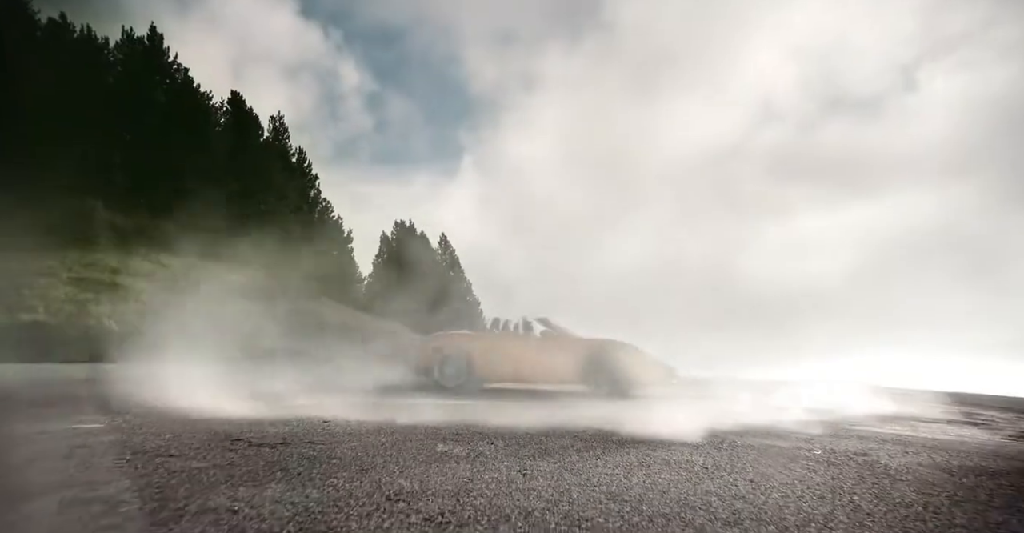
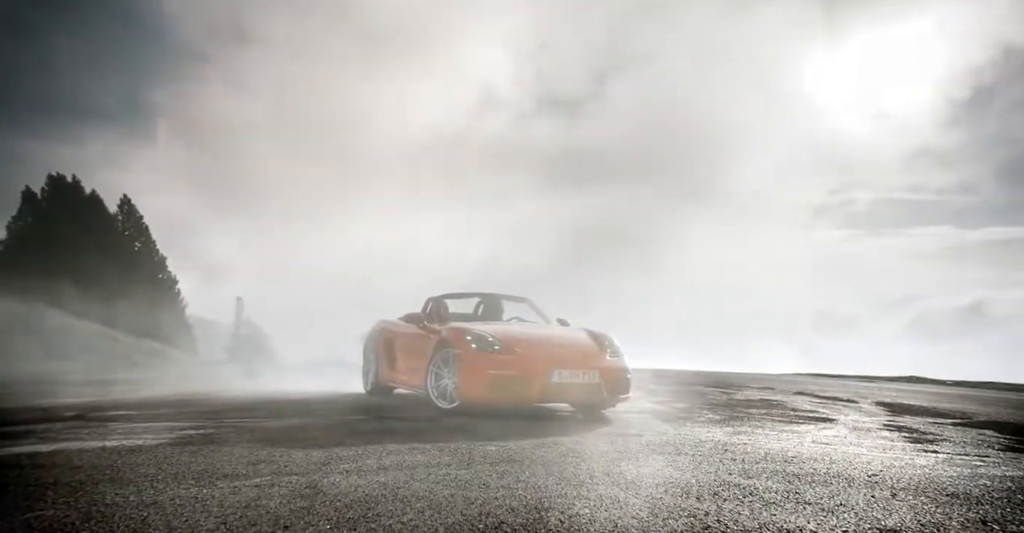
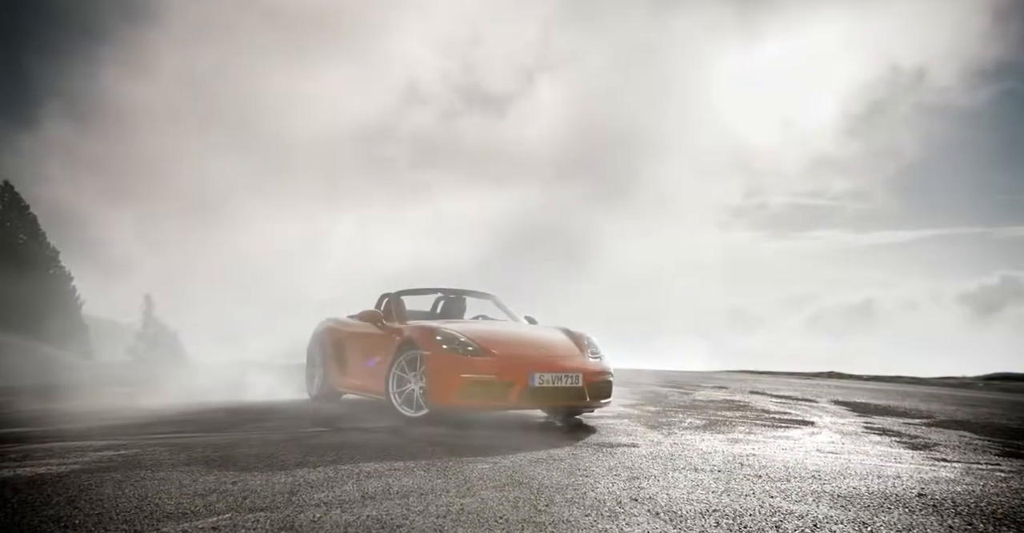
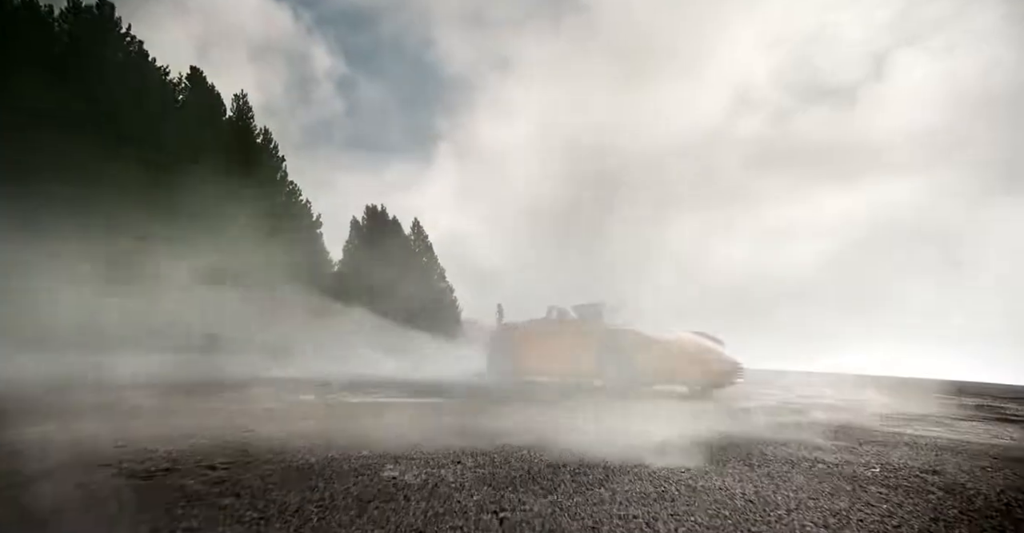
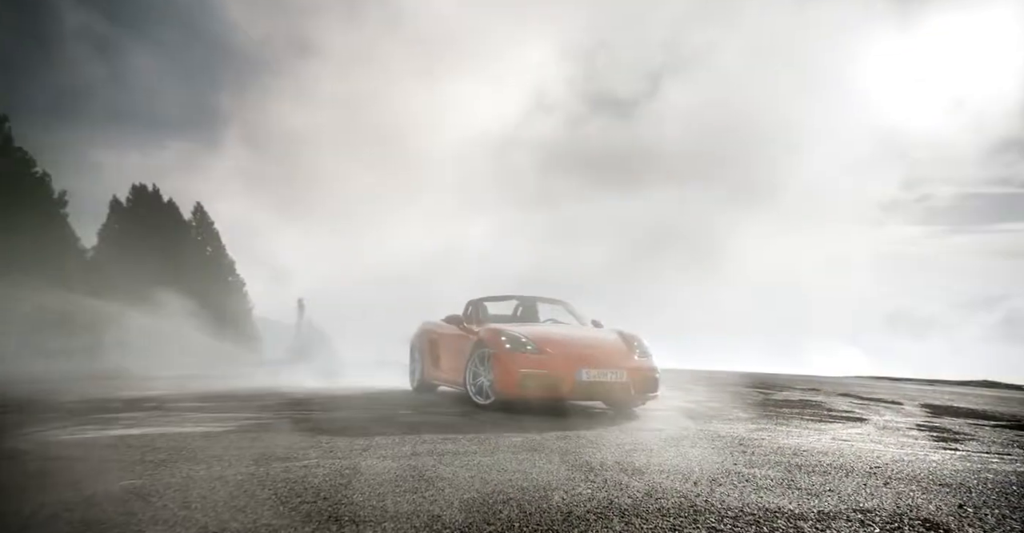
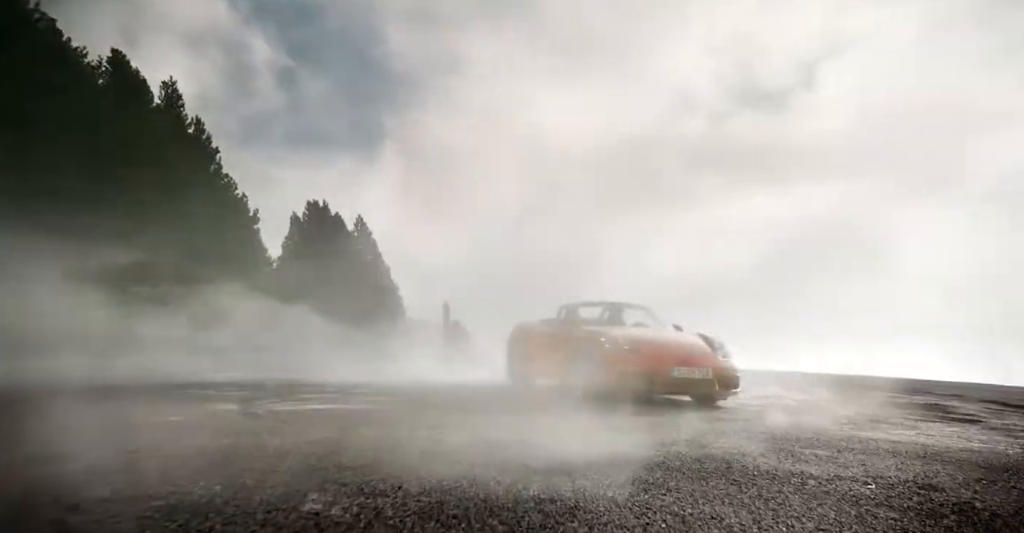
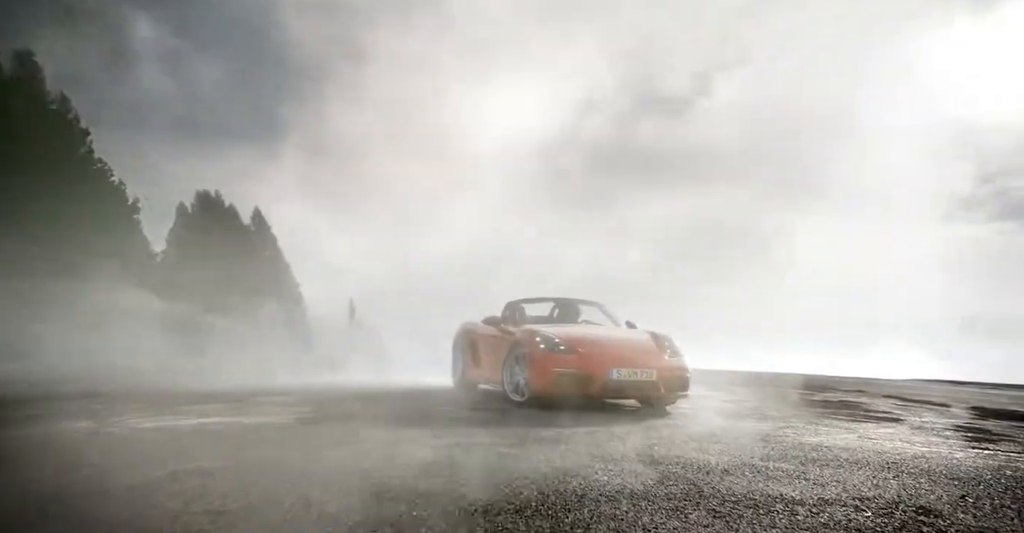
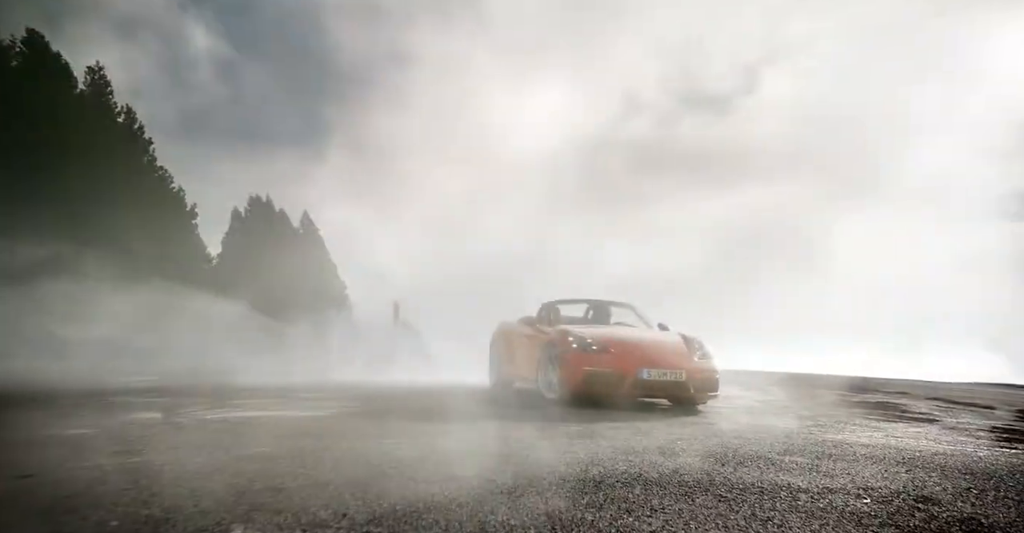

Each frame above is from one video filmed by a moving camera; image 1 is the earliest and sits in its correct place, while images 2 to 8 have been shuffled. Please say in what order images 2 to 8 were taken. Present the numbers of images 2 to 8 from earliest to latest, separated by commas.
4, 6, 8, 7, 5, 2, 3
